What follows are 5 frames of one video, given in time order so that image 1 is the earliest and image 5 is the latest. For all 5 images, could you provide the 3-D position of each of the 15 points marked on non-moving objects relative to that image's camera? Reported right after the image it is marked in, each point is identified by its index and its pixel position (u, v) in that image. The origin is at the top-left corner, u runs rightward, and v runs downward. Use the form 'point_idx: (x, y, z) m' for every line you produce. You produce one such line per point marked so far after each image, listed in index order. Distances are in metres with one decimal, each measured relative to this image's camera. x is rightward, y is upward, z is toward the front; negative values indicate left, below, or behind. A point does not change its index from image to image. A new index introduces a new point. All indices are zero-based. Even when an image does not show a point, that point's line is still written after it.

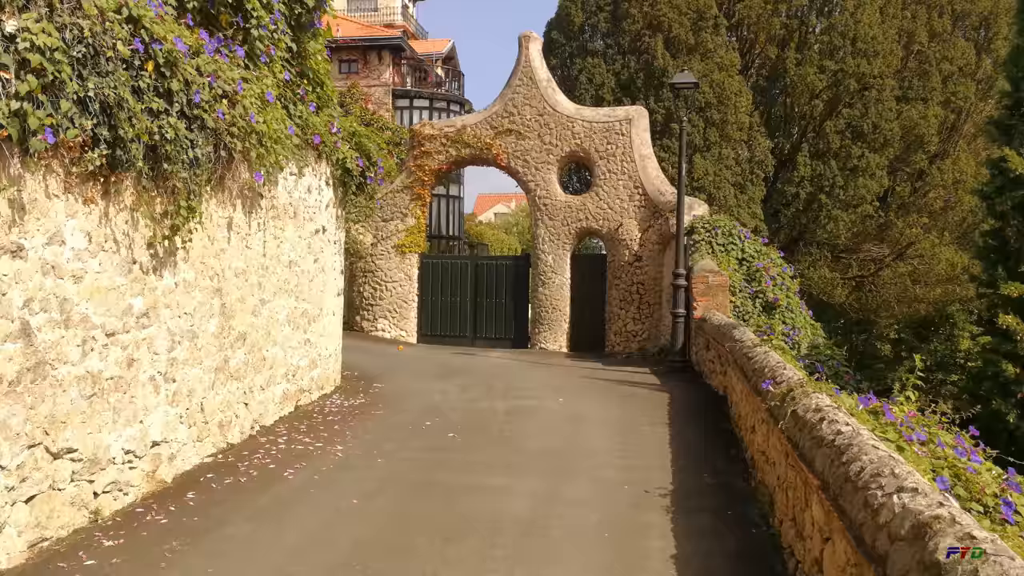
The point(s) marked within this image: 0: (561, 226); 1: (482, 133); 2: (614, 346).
0: (+0.9, +1.2, +15.2) m
1: (-0.6, +2.9, +15.6) m
2: (+1.9, -1.1, +15.0) m
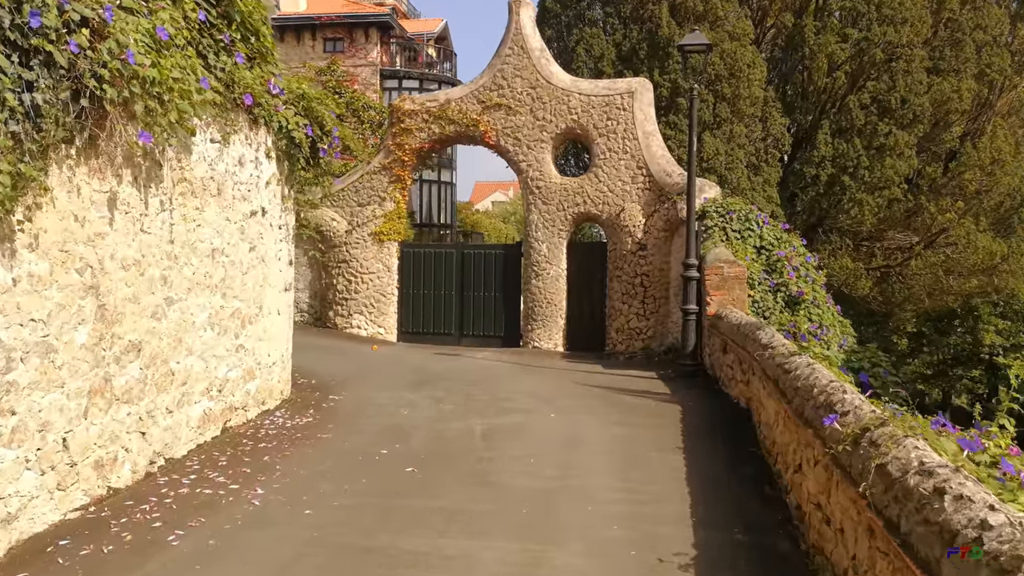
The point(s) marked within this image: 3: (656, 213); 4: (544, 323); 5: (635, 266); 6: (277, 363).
0: (+0.7, +1.3, +13.7) m
1: (-0.7, +3.1, +14.1) m
2: (+1.7, -0.9, +13.5) m
3: (+2.3, +1.2, +13.1) m
4: (+0.5, -0.6, +13.8) m
5: (+2.0, +0.4, +13.2) m
6: (-2.1, -0.7, +7.4) m
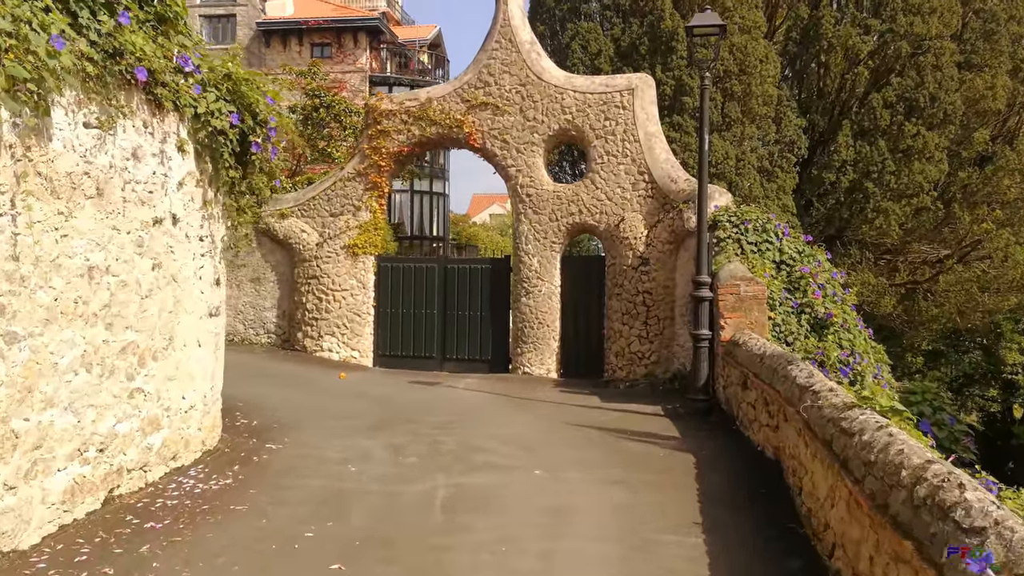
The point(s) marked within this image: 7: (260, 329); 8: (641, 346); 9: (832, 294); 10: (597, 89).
0: (+0.5, +1.0, +12.3) m
1: (-0.9, +2.8, +12.7) m
2: (+1.5, -1.2, +12.1) m
3: (+2.1, +0.9, +11.7) m
4: (+0.4, -0.9, +12.4) m
5: (+1.8, +0.1, +11.8) m
6: (-2.3, -0.9, +6.0) m
7: (-4.2, -0.7, +13.8) m
8: (+1.9, -0.8, +11.9) m
9: (+3.7, -0.1, +9.5) m
10: (+1.2, +2.9, +12.1) m
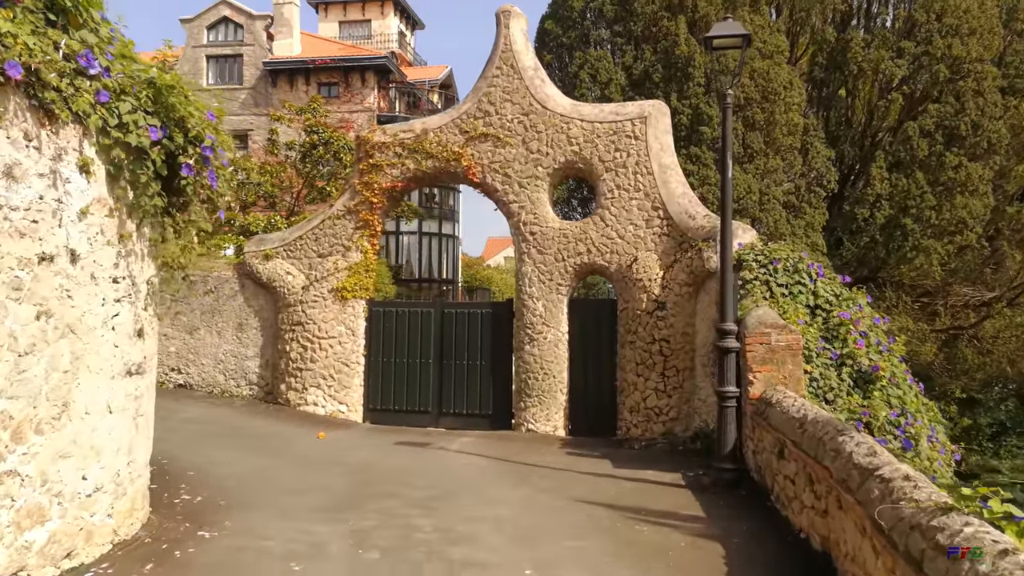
0: (+0.6, +0.4, +11.2) m
1: (-0.9, +2.1, +11.7) m
2: (+1.5, -1.9, +10.9) m
3: (+2.1, +0.3, +10.5) m
4: (+0.4, -1.5, +11.2) m
5: (+1.8, -0.5, +10.6) m
6: (-2.4, -1.2, +4.9) m
7: (-4.2, -1.4, +12.7) m
8: (+1.9, -1.5, +10.6) m
9: (+3.7, -0.6, +8.3) m
10: (+1.3, +2.3, +11.1) m
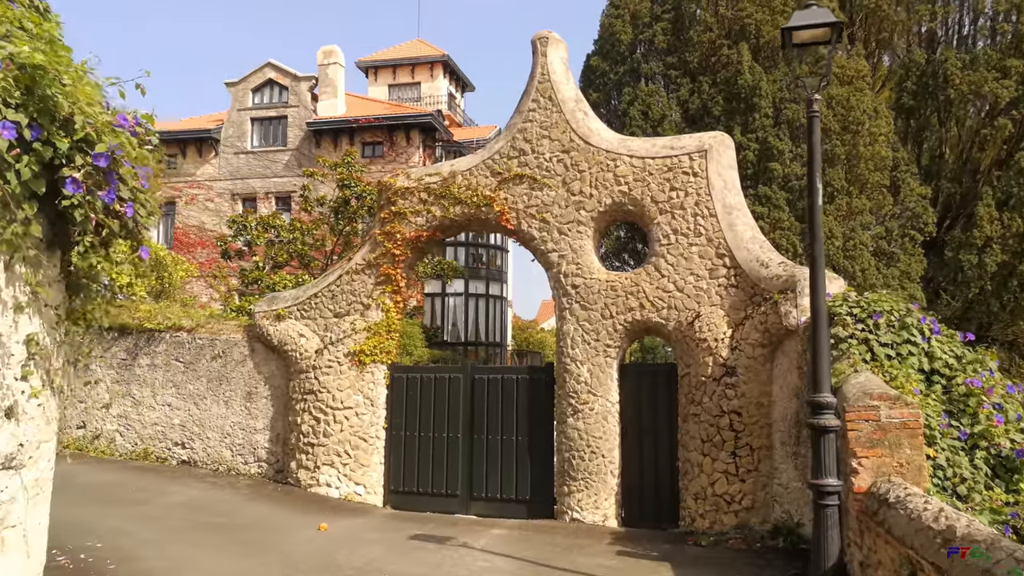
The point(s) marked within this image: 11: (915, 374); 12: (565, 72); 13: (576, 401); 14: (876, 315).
0: (+1.0, -0.4, +9.6) m
1: (-0.4, +1.3, +10.3) m
2: (+2.0, -2.5, +9.0) m
3: (+2.5, -0.3, +8.8) m
4: (+0.9, -2.3, +9.5) m
5: (+2.2, -1.2, +8.9) m
6: (-2.4, -1.4, +3.4) m
7: (-3.6, -2.3, +11.2) m
8: (+2.3, -2.1, +8.8) m
9: (+3.9, -1.0, +6.4) m
10: (+1.7, +1.6, +9.6) m
11: (+3.2, -0.7, +6.6) m
12: (+0.7, +2.7, +10.3) m
13: (+0.7, -1.3, +9.6) m
14: (+3.0, -0.2, +6.9) m
